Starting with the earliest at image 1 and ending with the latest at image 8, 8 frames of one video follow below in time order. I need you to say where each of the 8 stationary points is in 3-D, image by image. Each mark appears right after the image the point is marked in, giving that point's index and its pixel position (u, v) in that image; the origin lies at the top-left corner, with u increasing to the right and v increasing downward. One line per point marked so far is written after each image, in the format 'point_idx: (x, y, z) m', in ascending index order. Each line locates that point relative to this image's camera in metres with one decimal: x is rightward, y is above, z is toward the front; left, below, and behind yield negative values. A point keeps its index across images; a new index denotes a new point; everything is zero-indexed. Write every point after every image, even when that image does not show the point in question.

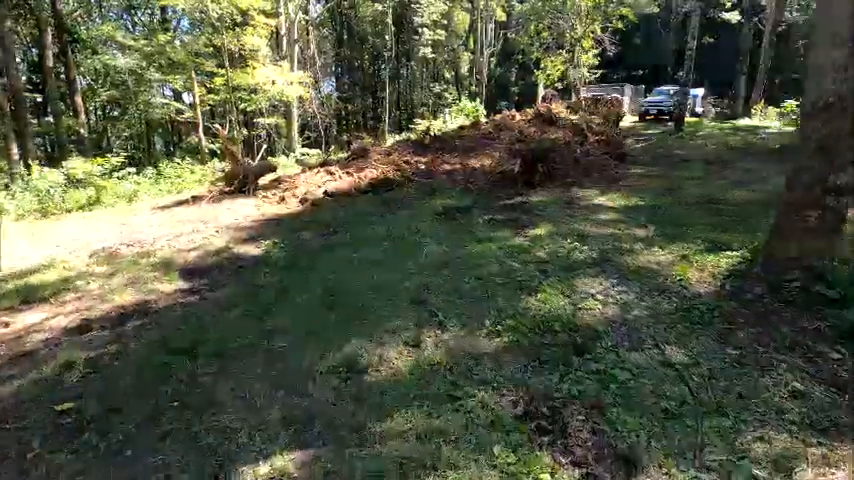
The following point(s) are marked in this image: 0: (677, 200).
0: (+3.6, +0.6, +7.7) m
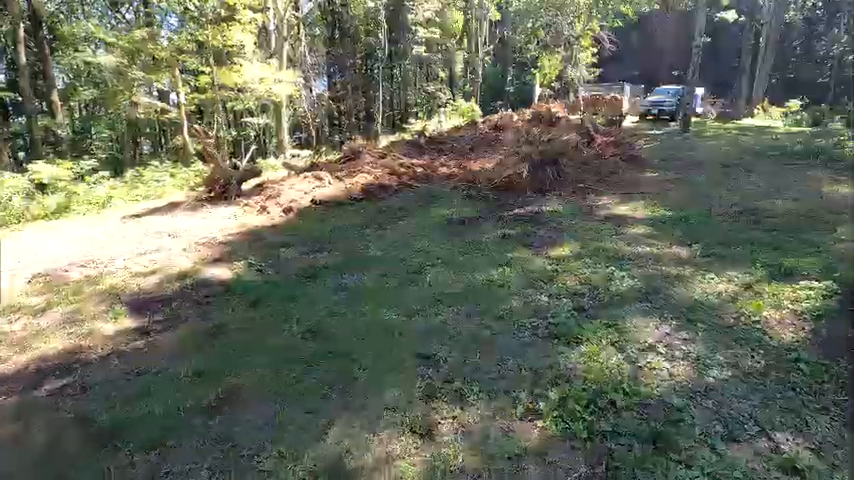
0: (+3.7, +0.4, +6.8) m
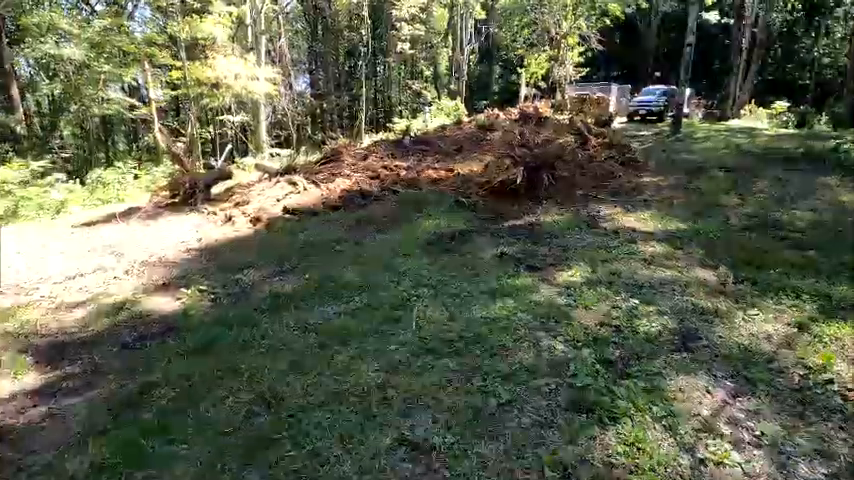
0: (+3.5, +0.2, +6.2) m
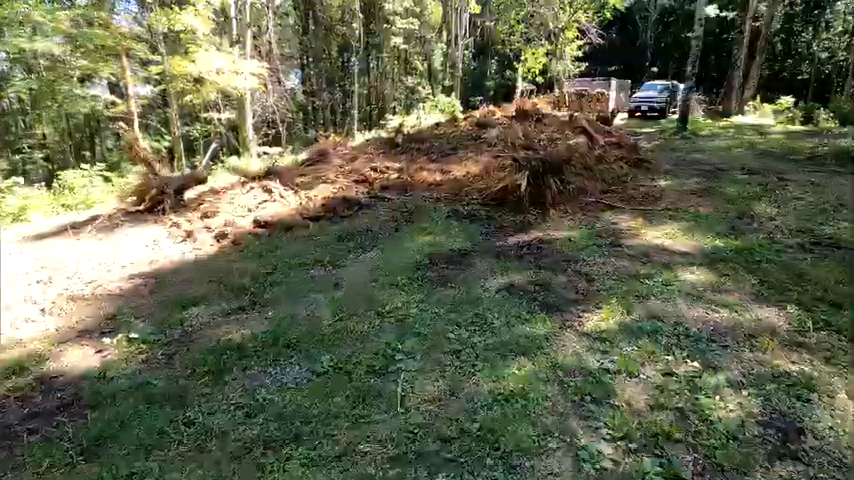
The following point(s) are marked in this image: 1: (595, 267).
0: (+3.4, 0.0, +5.3) m
1: (+1.4, -0.2, +4.4) m
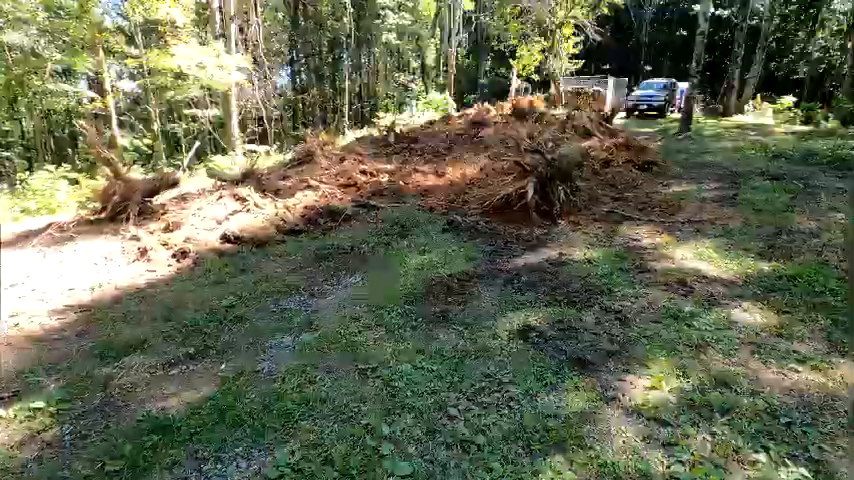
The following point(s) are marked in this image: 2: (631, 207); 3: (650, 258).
0: (+3.3, -0.2, +4.5) m
1: (+1.4, -0.4, +3.6) m
2: (+2.8, +0.5, +7.0) m
3: (+2.1, -0.2, +4.7) m
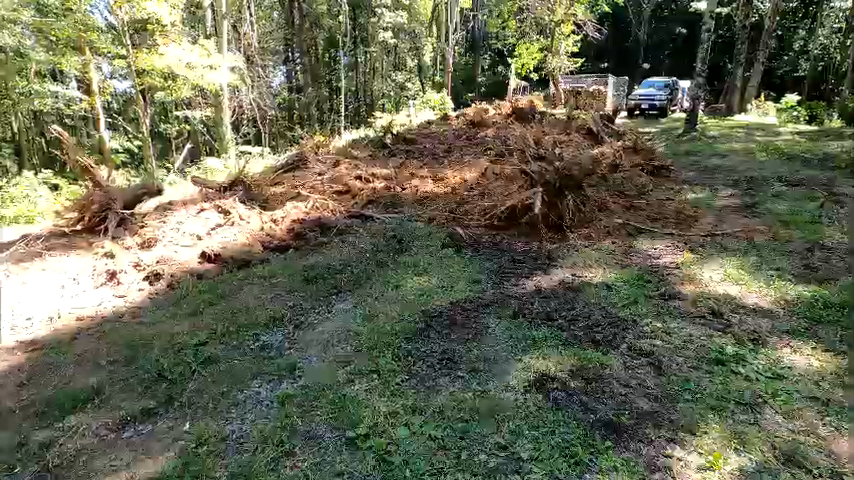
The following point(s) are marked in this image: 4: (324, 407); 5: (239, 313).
0: (+3.3, -0.3, +4.0) m
1: (+1.4, -0.6, +3.1) m
2: (+2.8, +0.3, +6.5) m
3: (+2.1, -0.3, +4.3) m
4: (-0.5, -0.8, +2.6) m
5: (-1.4, -0.6, +3.9) m
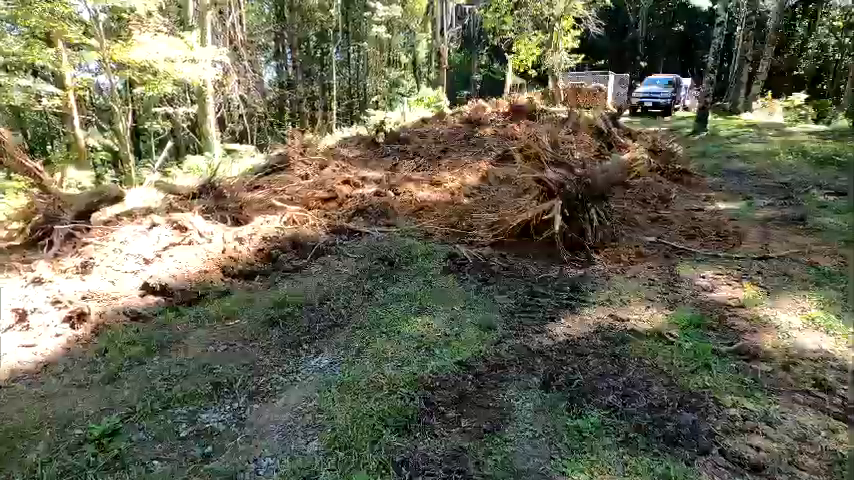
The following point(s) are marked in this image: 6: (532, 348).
0: (+3.3, -0.6, +3.1) m
1: (+1.4, -0.8, +2.2) m
2: (+2.7, +0.1, +5.6) m
3: (+2.1, -0.6, +3.3) m
4: (-0.5, -1.1, +1.6) m
5: (-1.4, -0.8, +2.9) m
6: (+0.6, -0.6, +3.1) m
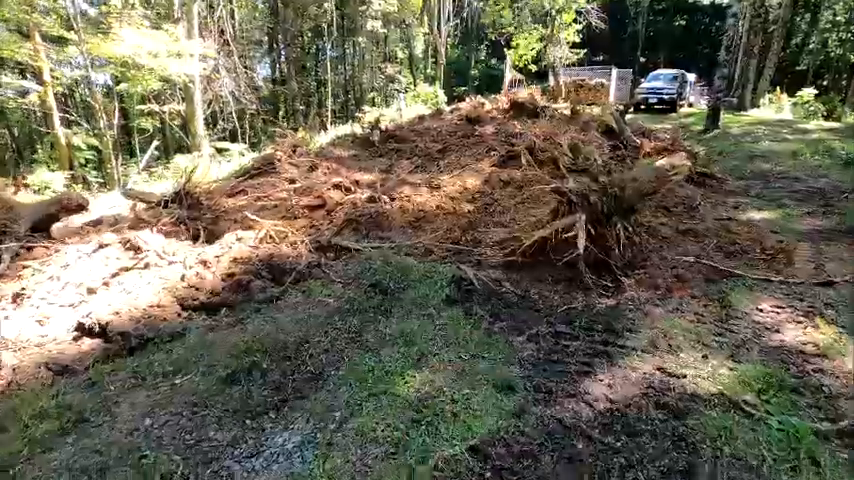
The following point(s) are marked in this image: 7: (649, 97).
0: (+3.4, -0.8, +2.3) m
1: (+1.4, -1.0, +1.4) m
2: (+2.7, -0.1, +4.8) m
3: (+2.1, -0.8, +2.5) m
4: (-0.5, -1.3, +0.8) m
5: (-1.4, -1.0, +2.2) m
6: (+0.6, -0.8, +2.3) m
7: (+8.7, +5.5, +19.9) m
